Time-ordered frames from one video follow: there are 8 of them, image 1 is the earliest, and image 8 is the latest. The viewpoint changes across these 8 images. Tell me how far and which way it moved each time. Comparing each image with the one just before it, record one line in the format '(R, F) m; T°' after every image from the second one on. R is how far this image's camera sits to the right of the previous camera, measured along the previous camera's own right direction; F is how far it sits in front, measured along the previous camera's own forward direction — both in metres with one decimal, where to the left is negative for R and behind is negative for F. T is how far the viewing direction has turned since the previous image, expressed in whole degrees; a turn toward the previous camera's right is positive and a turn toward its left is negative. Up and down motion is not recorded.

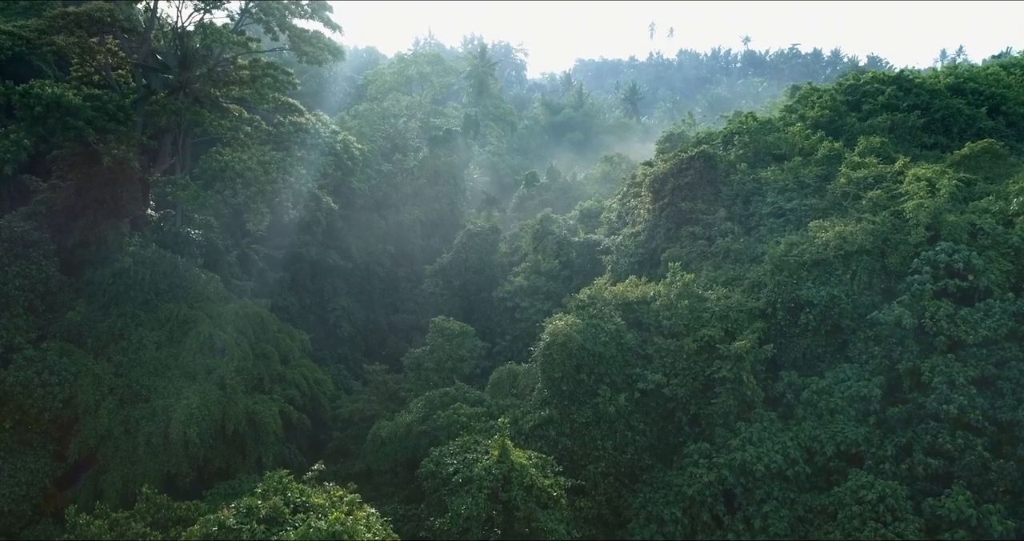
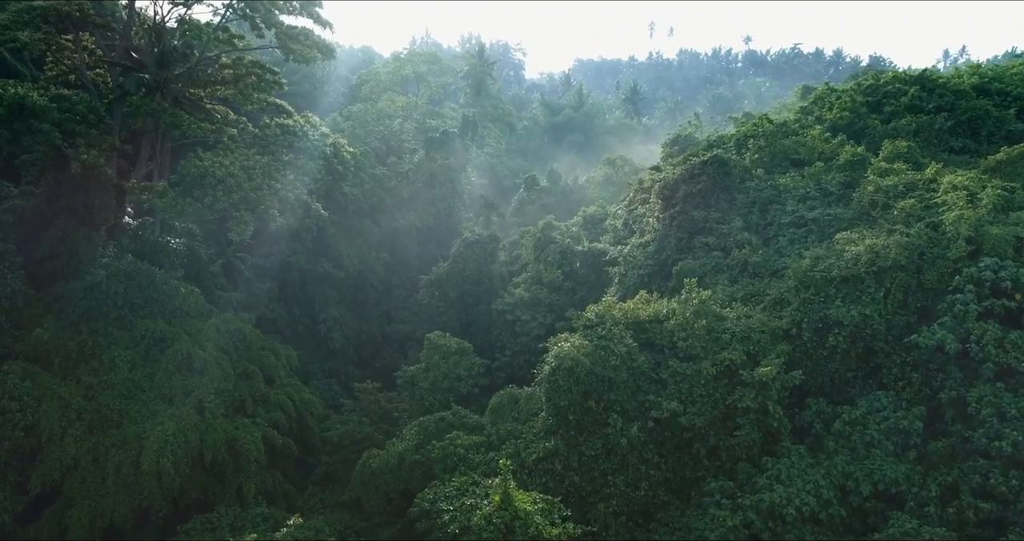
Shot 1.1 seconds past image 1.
(-0.1, +1.2) m; 0°
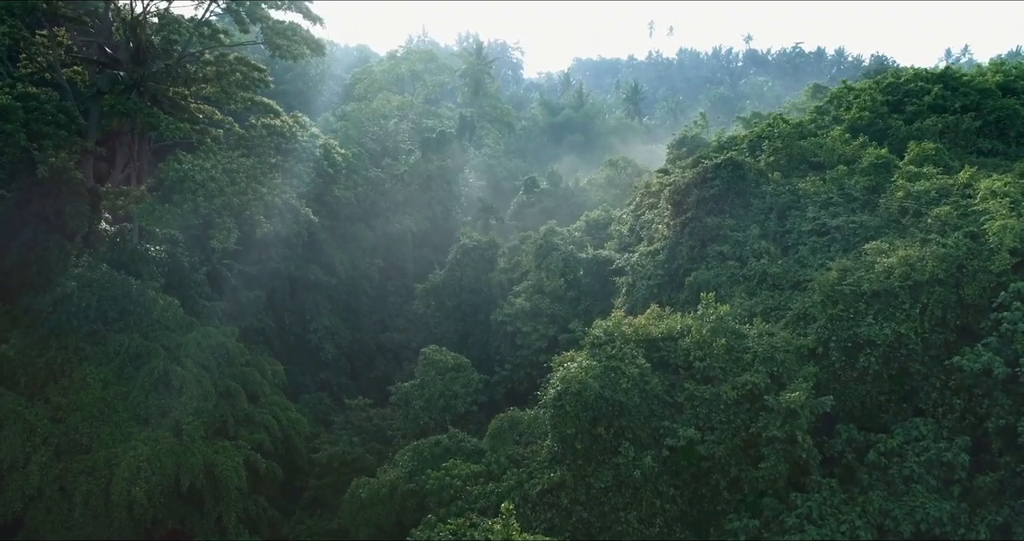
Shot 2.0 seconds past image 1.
(-0.1, +1.1) m; 0°
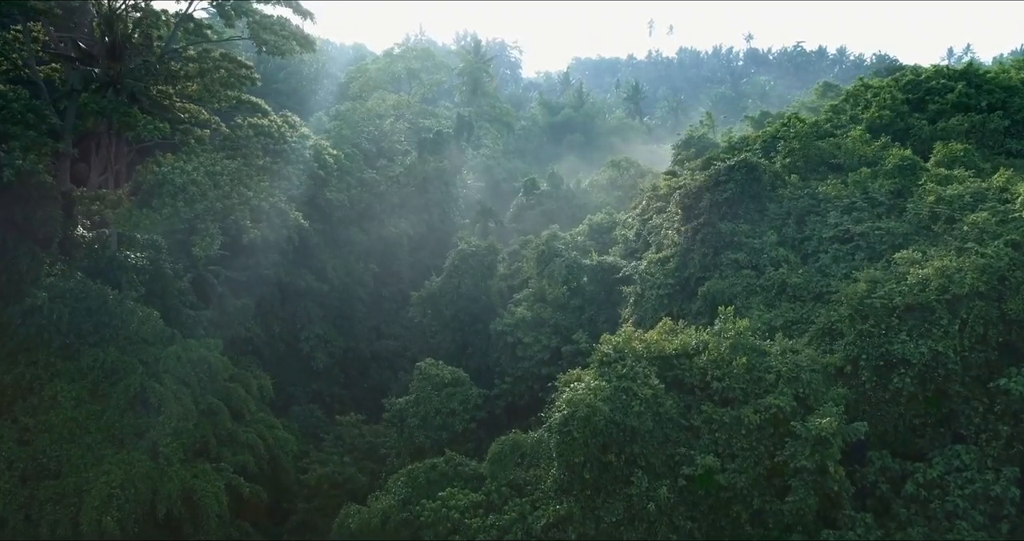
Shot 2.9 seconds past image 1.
(-0.1, +1.0) m; 0°
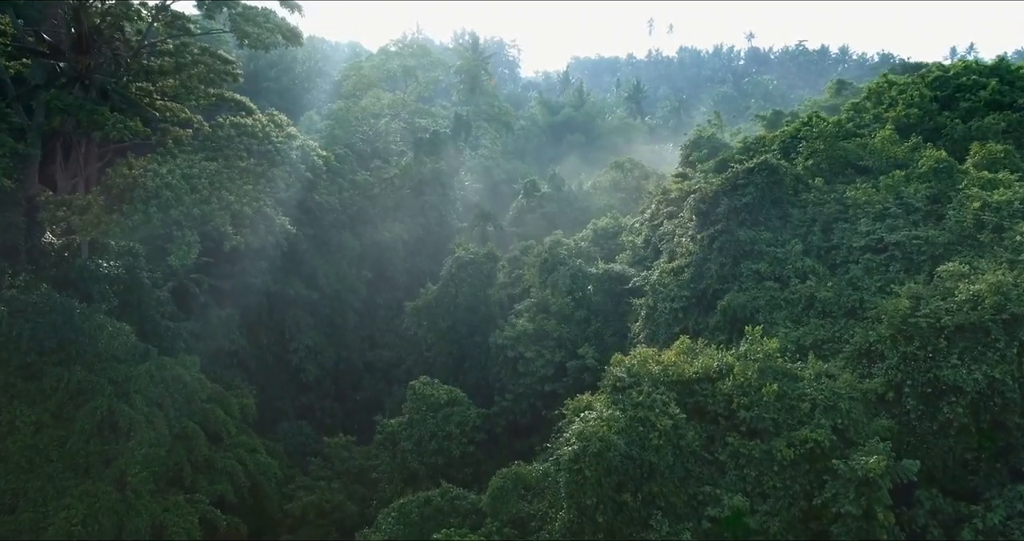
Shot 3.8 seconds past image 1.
(-0.1, +1.2) m; 0°
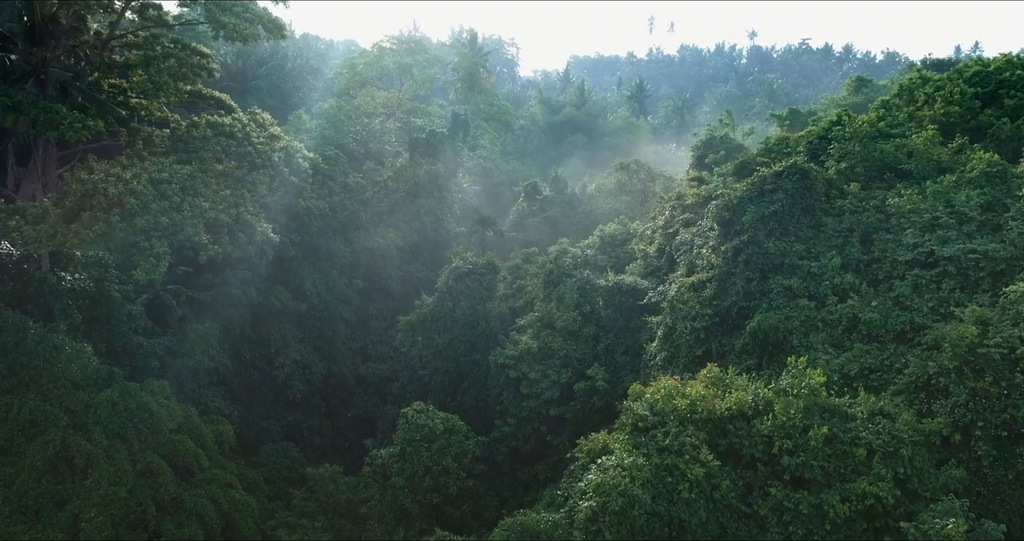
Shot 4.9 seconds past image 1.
(-0.1, +1.4) m; 0°
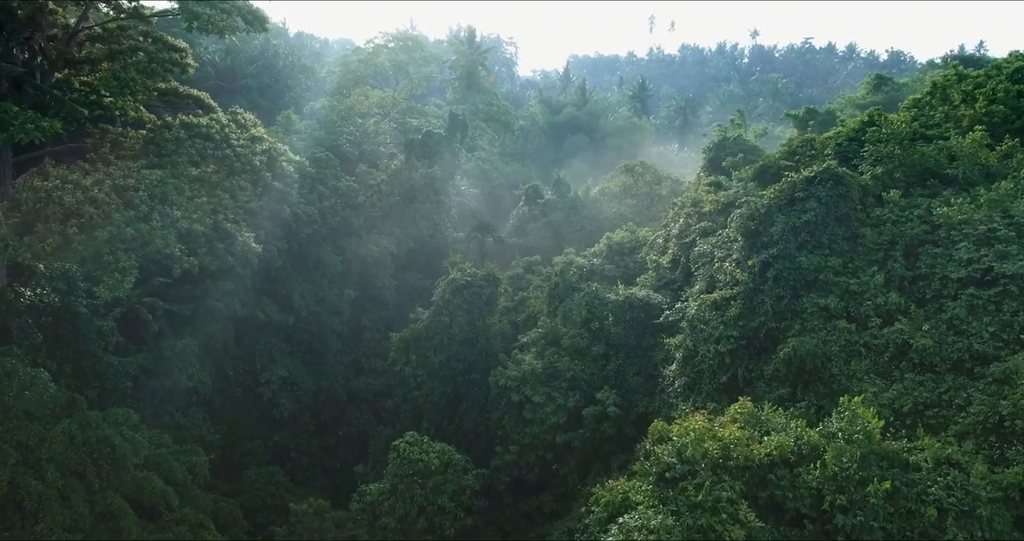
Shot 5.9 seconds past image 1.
(-0.1, +1.3) m; 0°
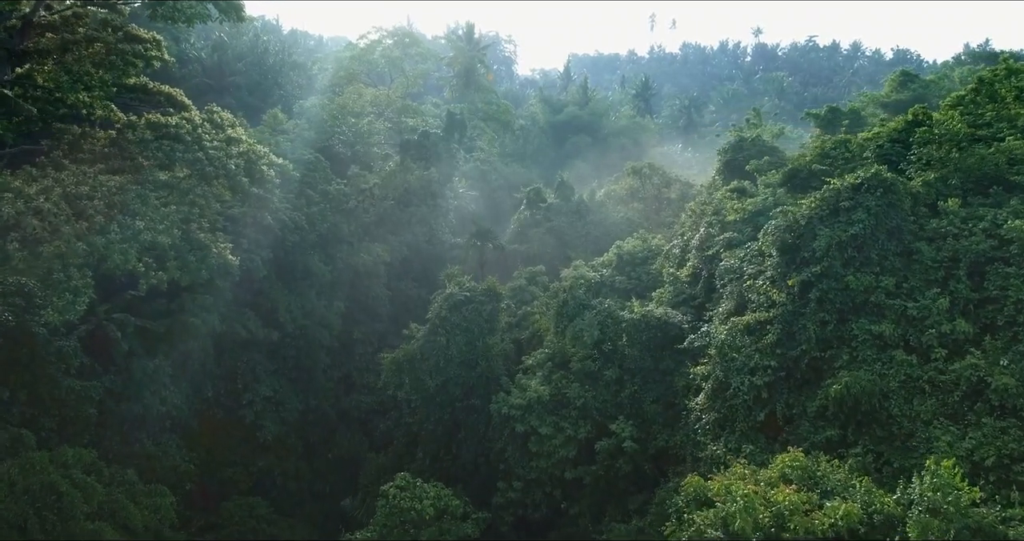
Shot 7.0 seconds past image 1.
(-0.1, +1.4) m; 0°
